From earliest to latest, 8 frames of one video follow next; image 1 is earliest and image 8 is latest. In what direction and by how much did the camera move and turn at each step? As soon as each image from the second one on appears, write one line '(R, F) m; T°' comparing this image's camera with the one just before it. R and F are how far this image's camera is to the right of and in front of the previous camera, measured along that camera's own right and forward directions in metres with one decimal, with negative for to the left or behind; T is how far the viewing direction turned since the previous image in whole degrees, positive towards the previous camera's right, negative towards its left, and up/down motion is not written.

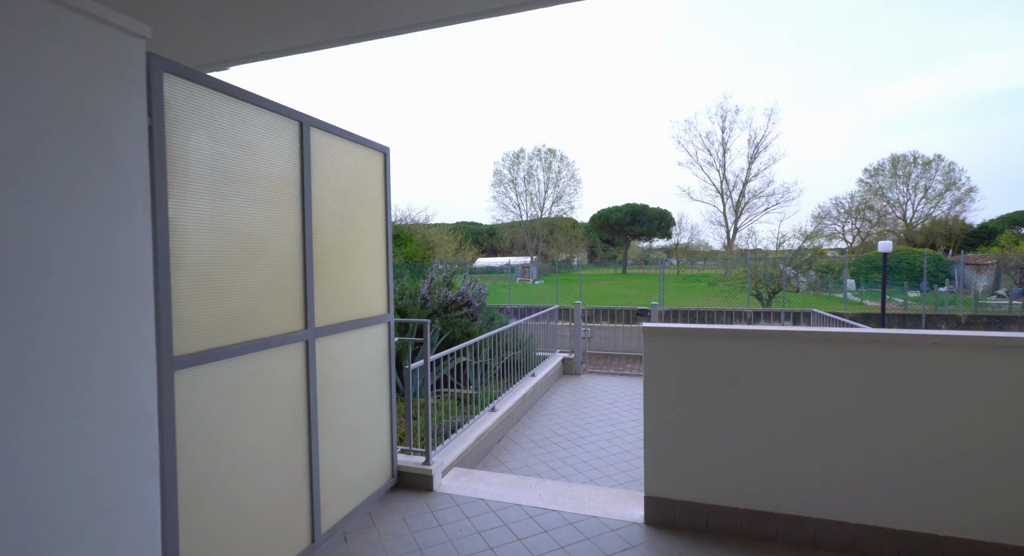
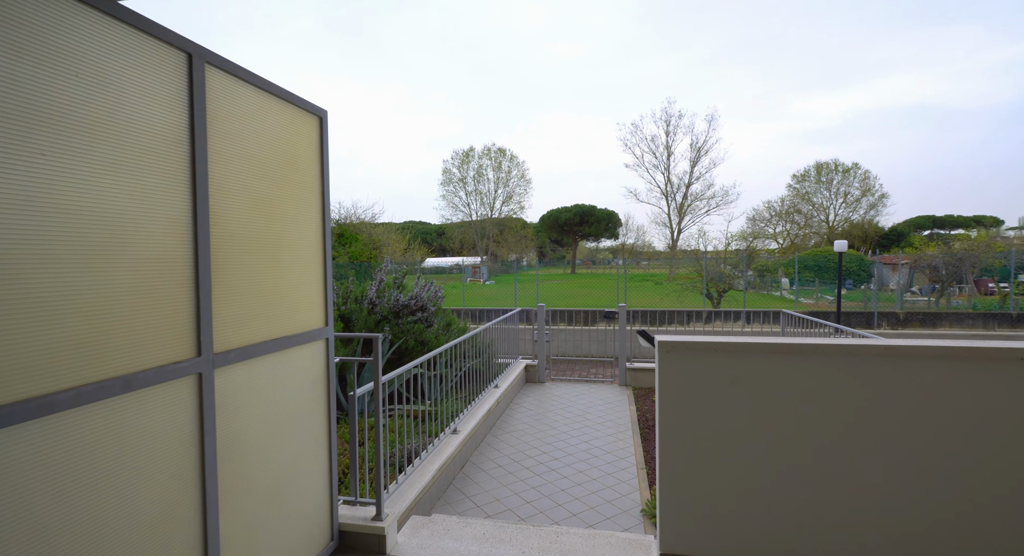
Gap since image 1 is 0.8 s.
(-0.1, +0.7) m; +6°
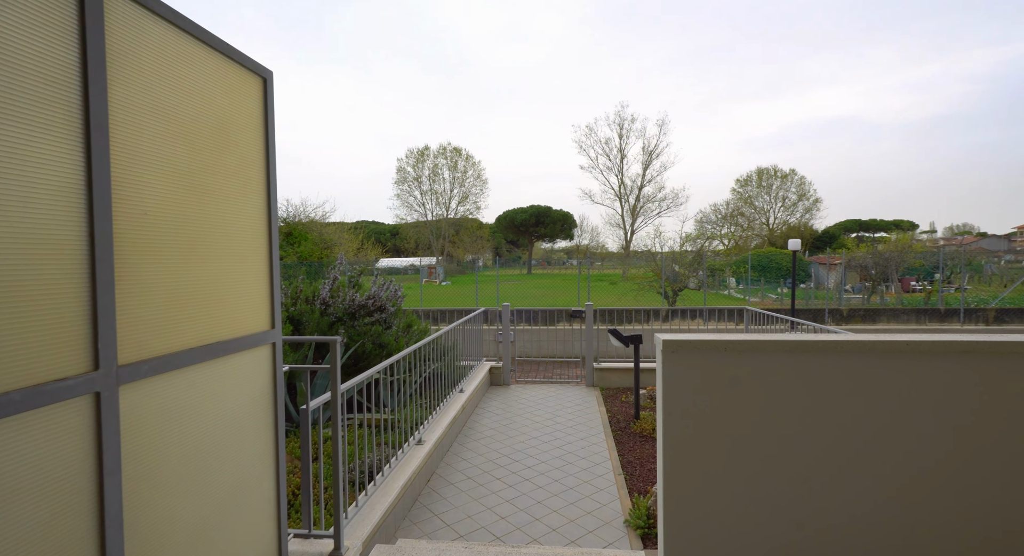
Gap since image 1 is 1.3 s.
(-0.1, +0.3) m; +5°
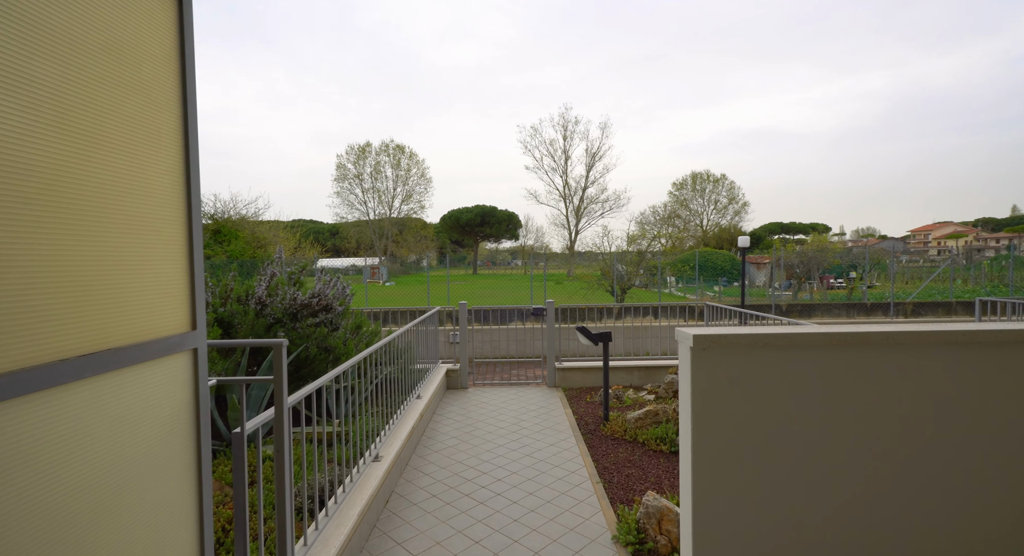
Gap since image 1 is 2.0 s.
(-0.2, +0.4) m; +6°
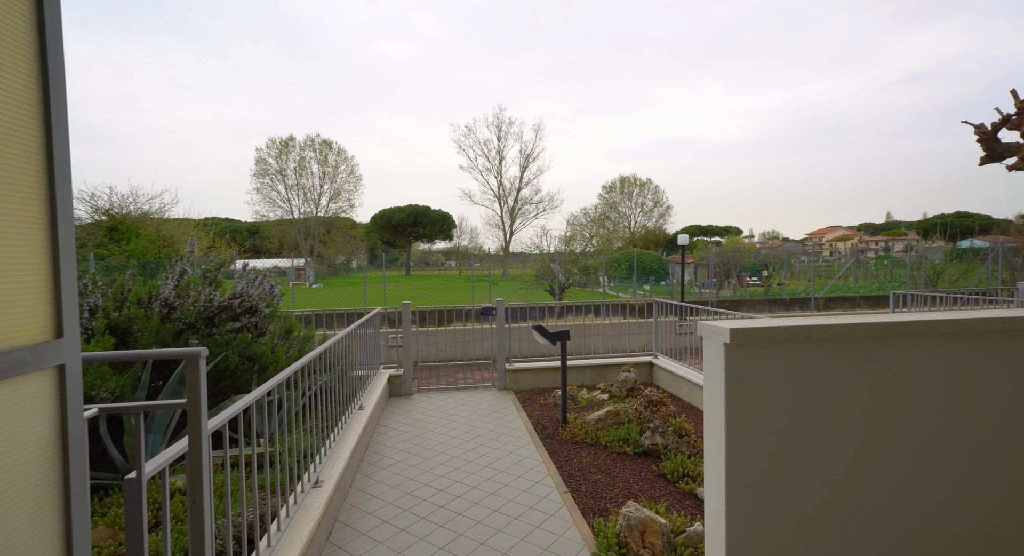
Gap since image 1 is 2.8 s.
(-0.2, +0.4) m; +7°
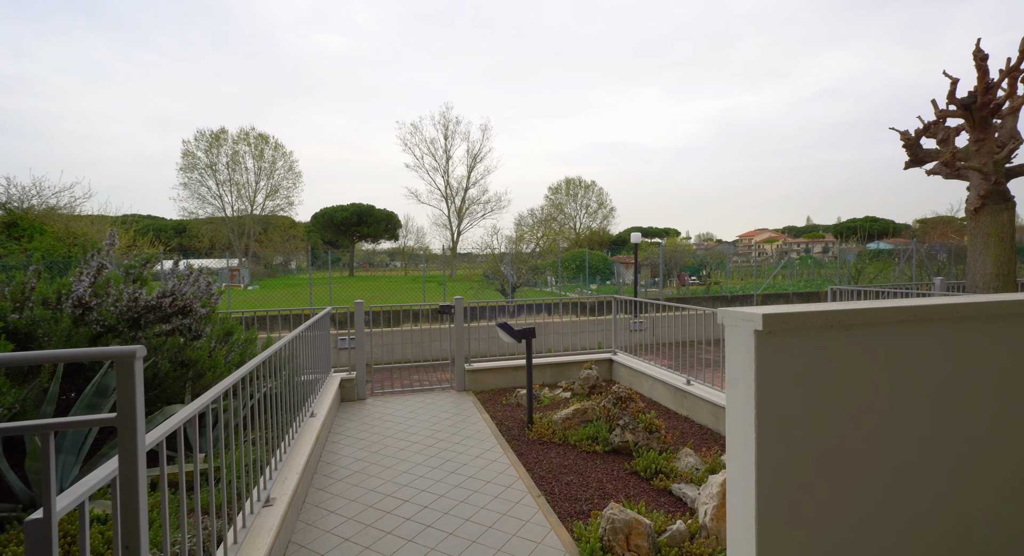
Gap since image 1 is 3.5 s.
(-0.2, +0.2) m; +6°
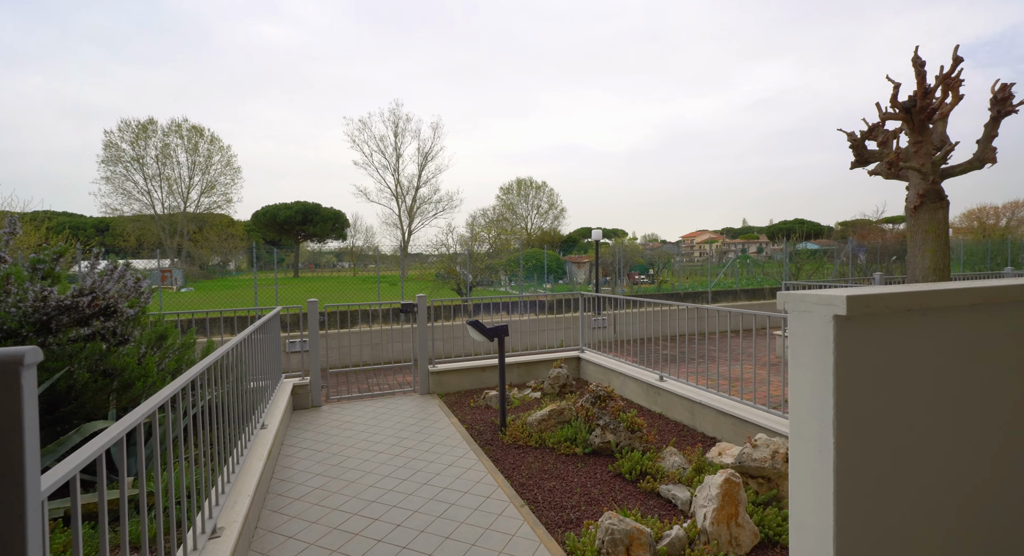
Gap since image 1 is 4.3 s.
(-0.2, +0.3) m; +5°
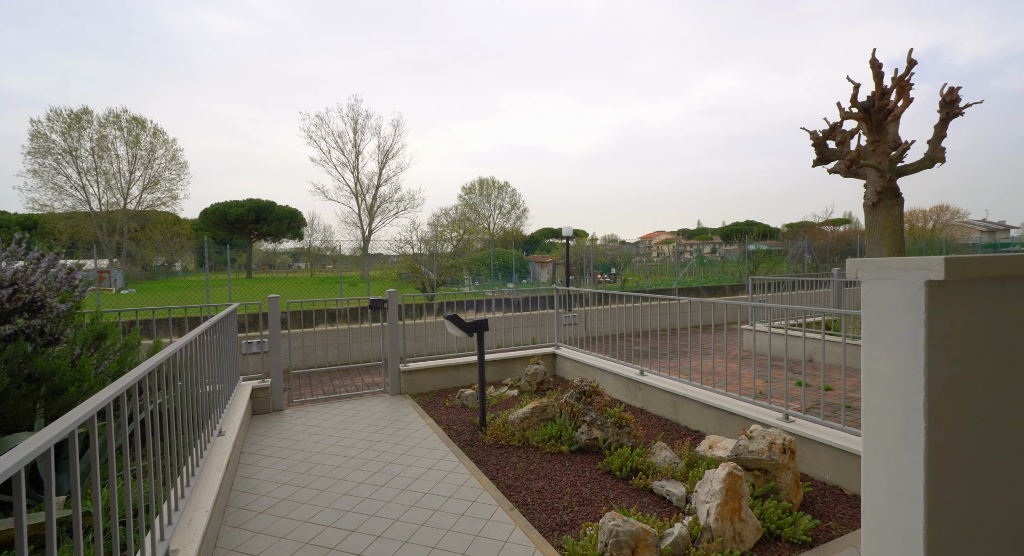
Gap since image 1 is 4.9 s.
(-0.2, +0.2) m; +4°
